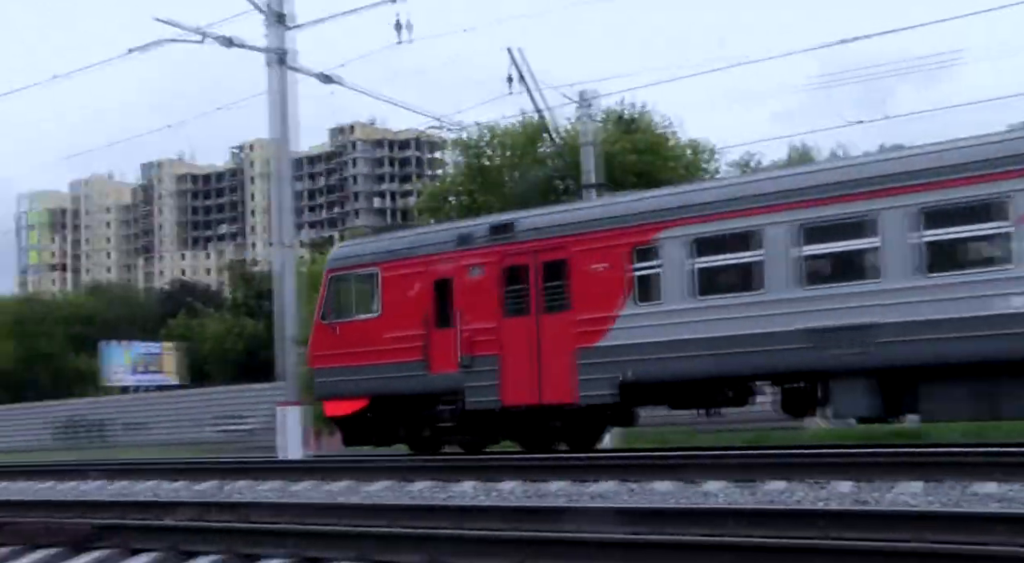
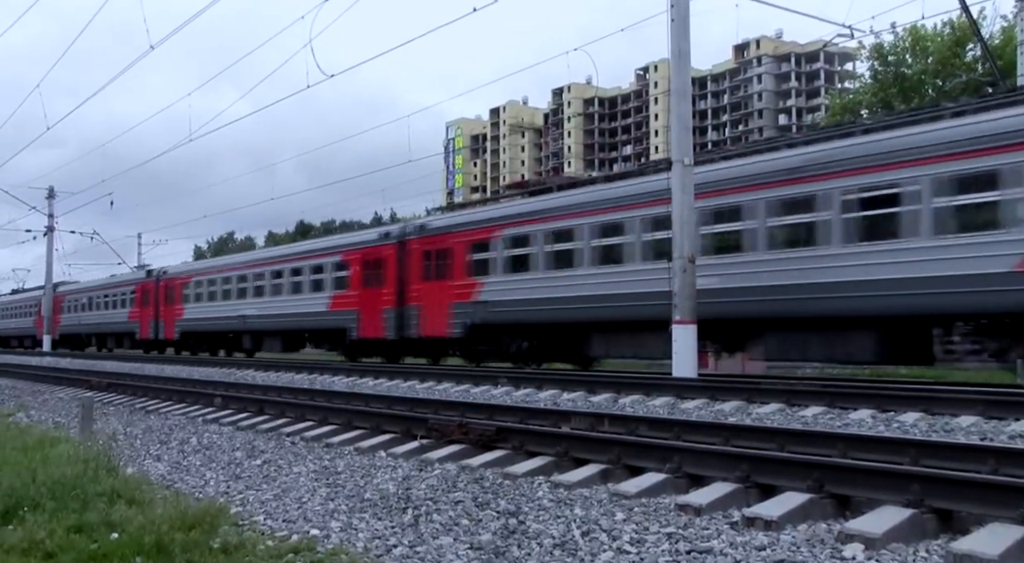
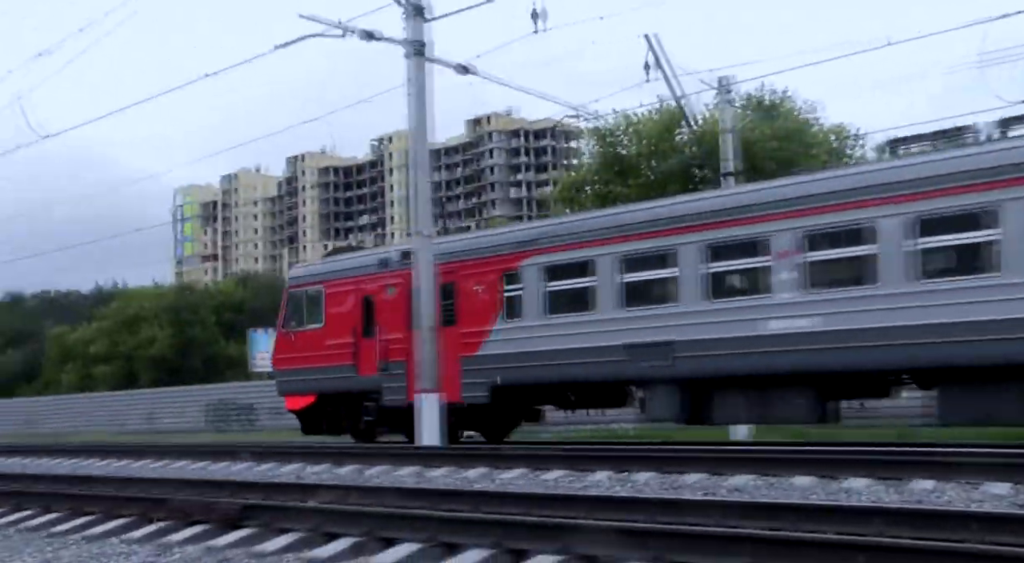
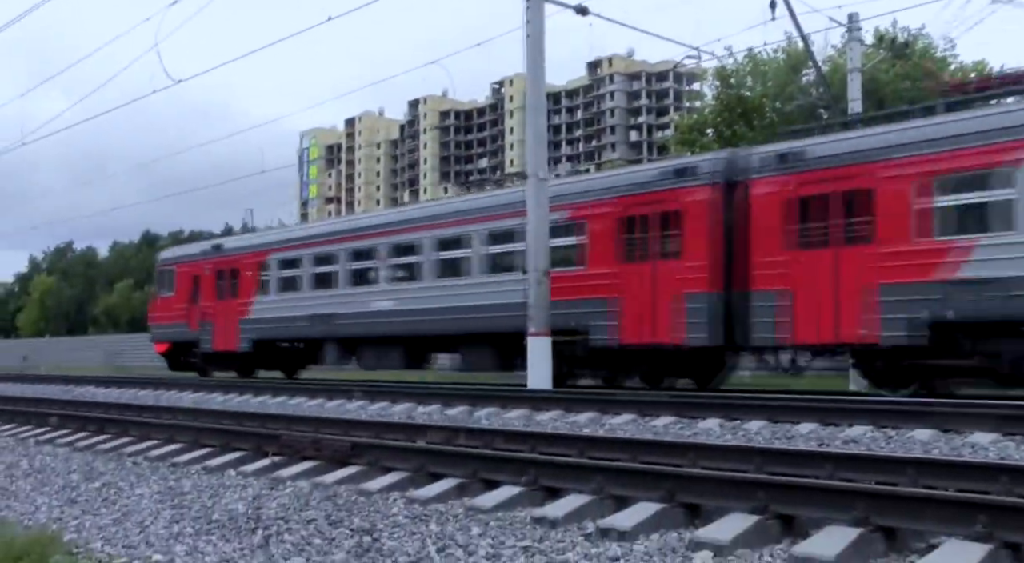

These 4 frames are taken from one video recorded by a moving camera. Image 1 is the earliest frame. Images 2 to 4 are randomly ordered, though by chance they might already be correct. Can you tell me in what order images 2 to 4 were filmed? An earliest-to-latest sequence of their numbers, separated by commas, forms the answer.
3, 4, 2
